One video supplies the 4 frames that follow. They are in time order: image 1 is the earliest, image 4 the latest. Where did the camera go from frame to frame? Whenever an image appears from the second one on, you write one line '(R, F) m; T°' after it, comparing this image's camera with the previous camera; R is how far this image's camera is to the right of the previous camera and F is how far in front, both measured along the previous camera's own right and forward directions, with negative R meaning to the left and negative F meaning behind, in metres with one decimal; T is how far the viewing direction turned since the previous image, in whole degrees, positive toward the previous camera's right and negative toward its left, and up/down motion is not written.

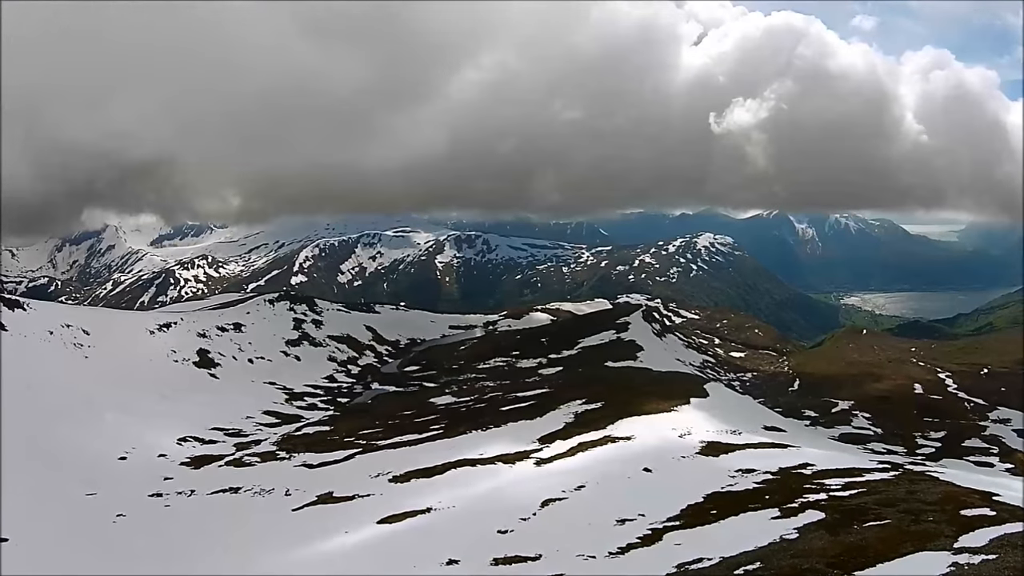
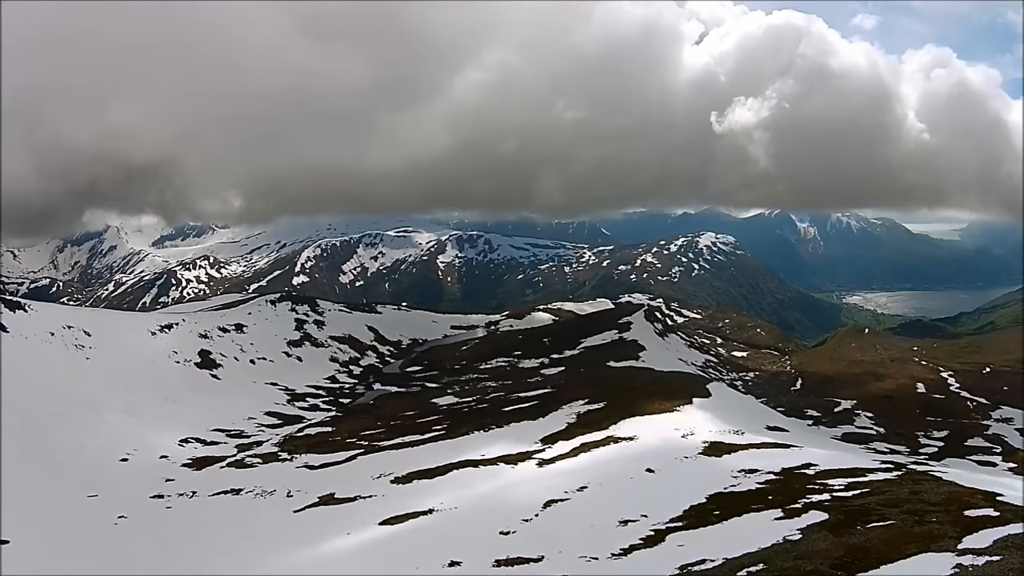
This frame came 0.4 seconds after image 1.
(0.0, +0.2) m; 0°
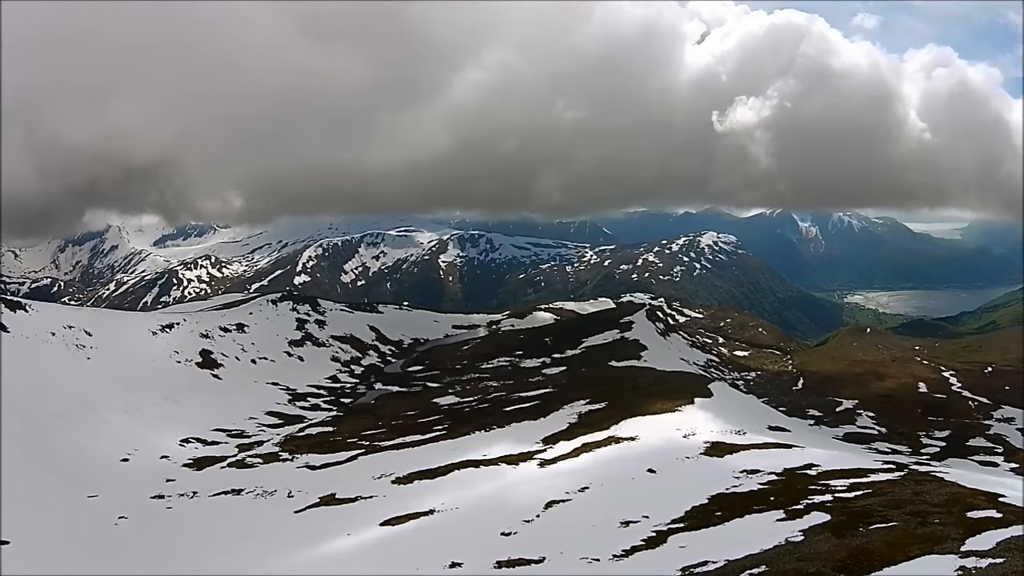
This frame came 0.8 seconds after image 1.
(0.0, +0.2) m; 0°
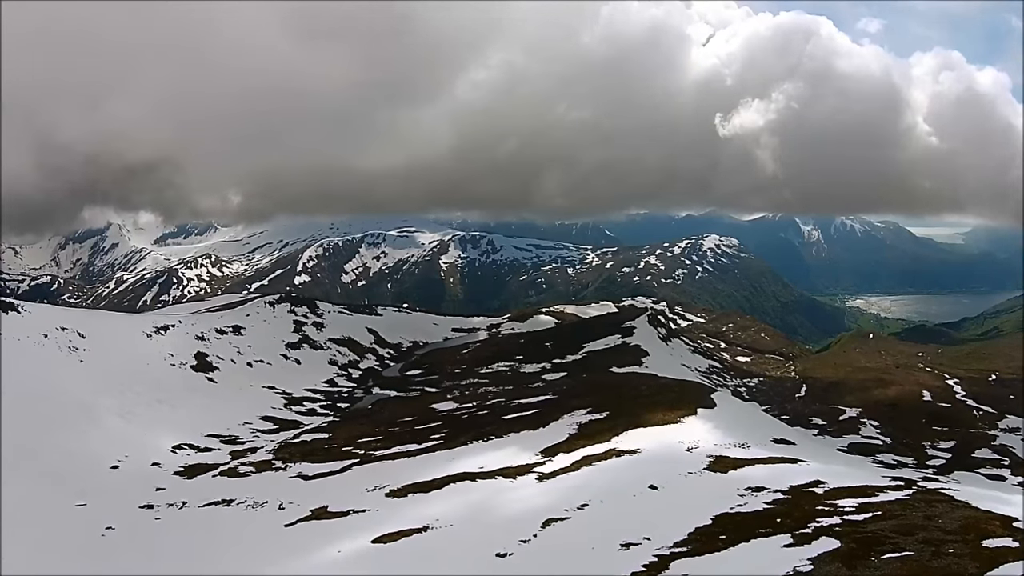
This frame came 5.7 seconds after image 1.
(+0.3, +2.6) m; 0°
